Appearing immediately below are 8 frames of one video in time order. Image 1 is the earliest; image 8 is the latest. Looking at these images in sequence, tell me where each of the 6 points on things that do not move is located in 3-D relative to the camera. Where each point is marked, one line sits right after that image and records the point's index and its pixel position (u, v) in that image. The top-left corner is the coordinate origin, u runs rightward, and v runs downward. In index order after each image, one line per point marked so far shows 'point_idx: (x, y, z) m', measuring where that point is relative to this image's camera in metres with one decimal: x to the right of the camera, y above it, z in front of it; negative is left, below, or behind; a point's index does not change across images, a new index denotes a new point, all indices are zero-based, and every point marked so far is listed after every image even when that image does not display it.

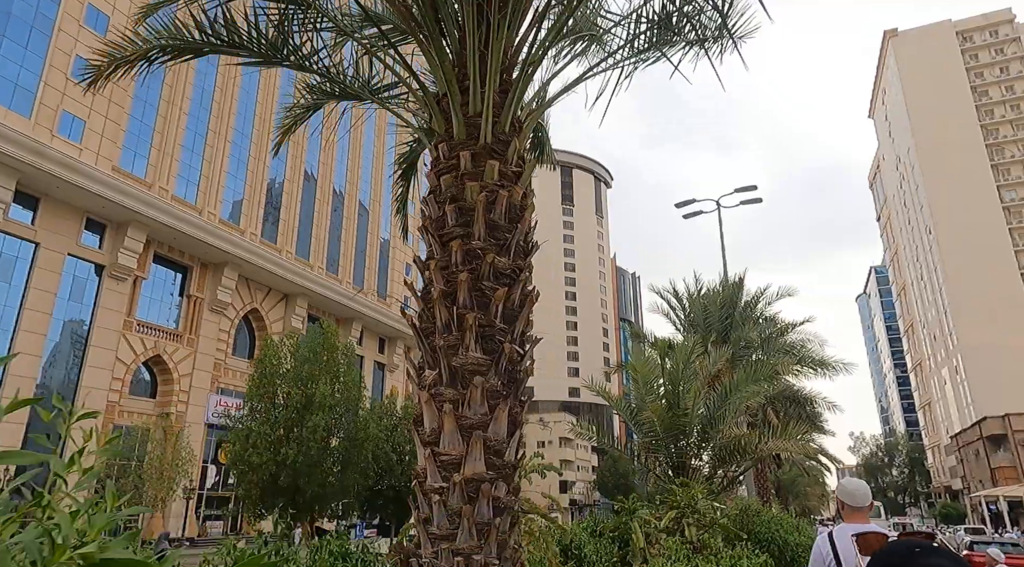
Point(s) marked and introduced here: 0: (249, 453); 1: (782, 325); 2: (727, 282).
0: (-6.2, -4.0, +17.6) m
1: (+5.1, -0.8, +14.0) m
2: (+3.9, 0.0, +13.4) m
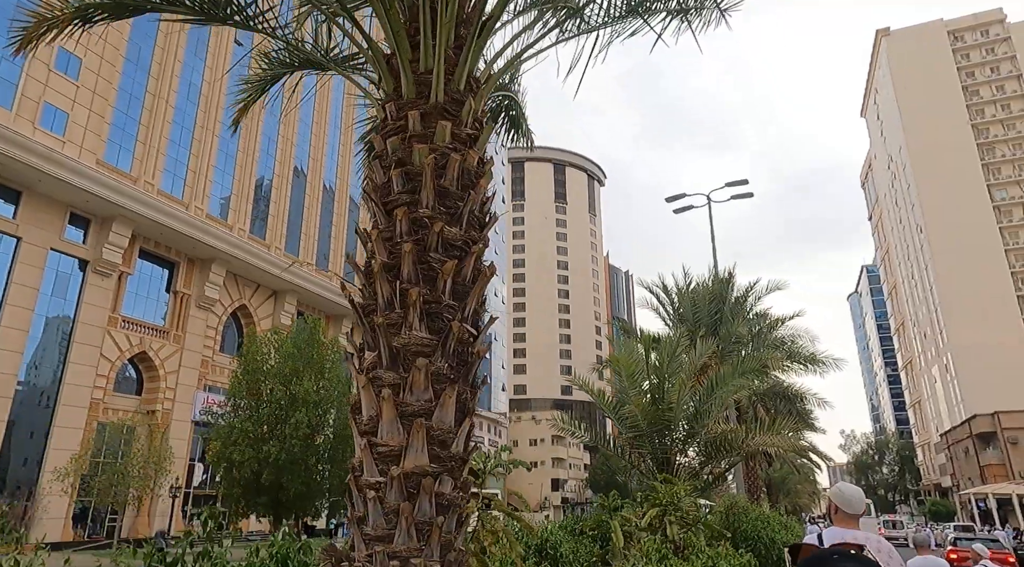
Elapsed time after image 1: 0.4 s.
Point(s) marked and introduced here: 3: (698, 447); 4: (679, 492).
0: (-6.5, -3.9, +17.3) m
1: (+4.8, -0.7, +13.8) m
2: (+3.6, +0.1, +13.2) m
3: (+2.7, -2.4, +11.0) m
4: (+1.7, -2.2, +7.9) m
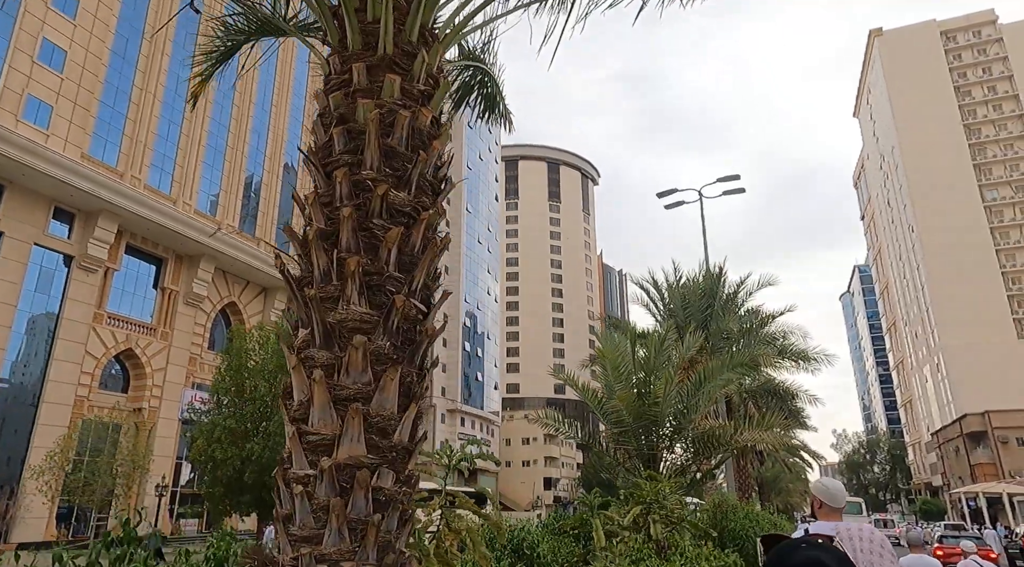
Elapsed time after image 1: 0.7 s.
0: (-6.8, -3.8, +17.0) m
1: (+4.6, -0.6, +13.7) m
2: (+3.4, +0.2, +13.0) m
3: (+2.5, -2.3, +10.8) m
4: (+1.5, -2.1, +7.7) m
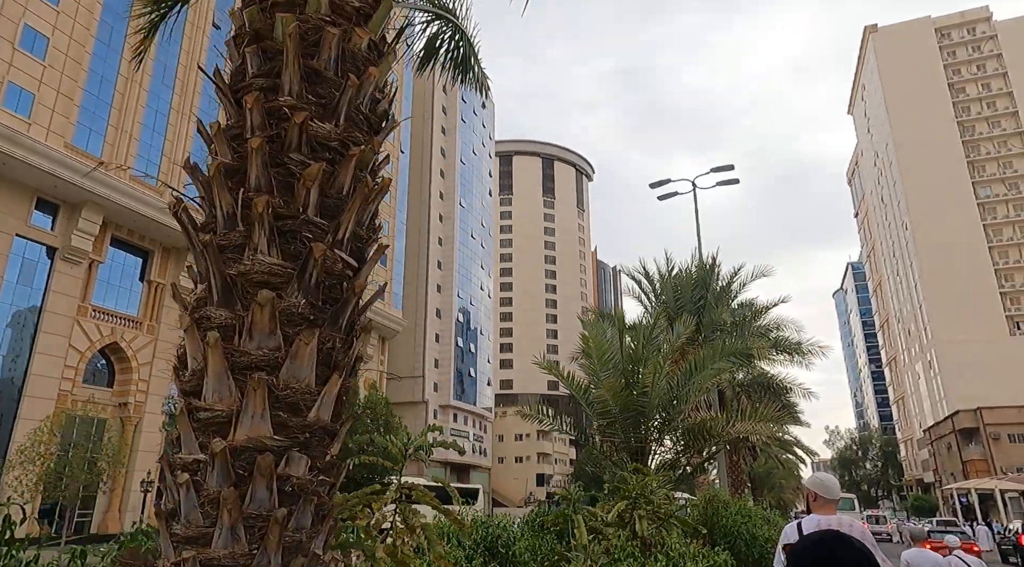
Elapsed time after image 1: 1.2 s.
0: (-7.0, -3.6, +16.7) m
1: (+4.4, -0.5, +13.4) m
2: (+3.2, +0.4, +12.7) m
3: (+2.3, -2.2, +10.5) m
4: (+1.4, -2.0, +7.4) m
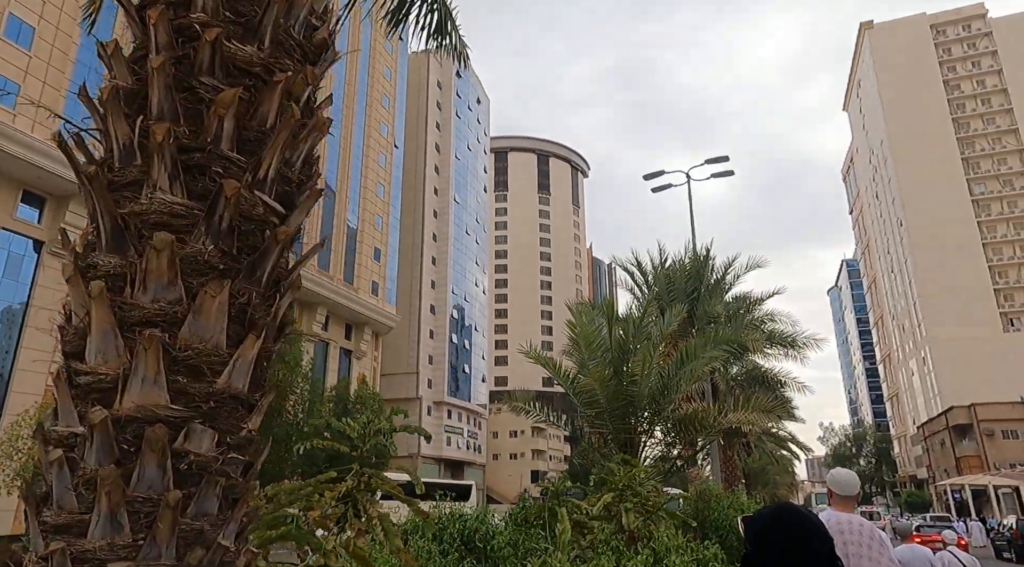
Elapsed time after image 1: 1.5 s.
0: (-7.2, -3.4, +16.4) m
1: (+4.2, -0.3, +13.2) m
2: (+3.0, +0.5, +12.5) m
3: (+2.2, -2.0, +10.3) m
4: (+1.3, -1.9, +7.2) m
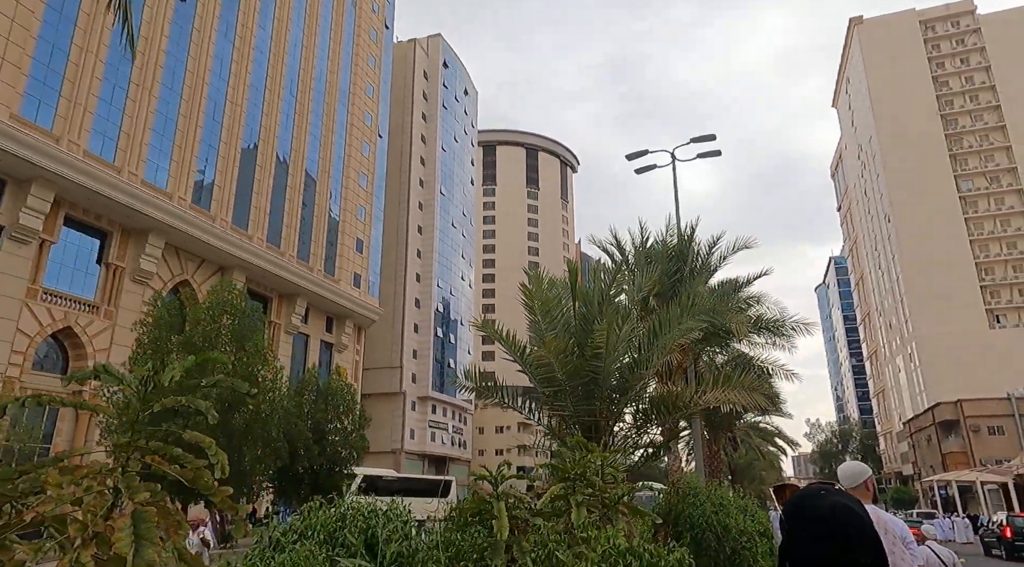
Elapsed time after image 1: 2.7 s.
0: (-7.7, -3.1, +15.5) m
1: (+3.8, 0.0, +12.5) m
2: (+2.6, +0.8, +11.8) m
3: (+1.7, -1.7, +9.6) m
4: (+0.9, -1.6, +6.4) m
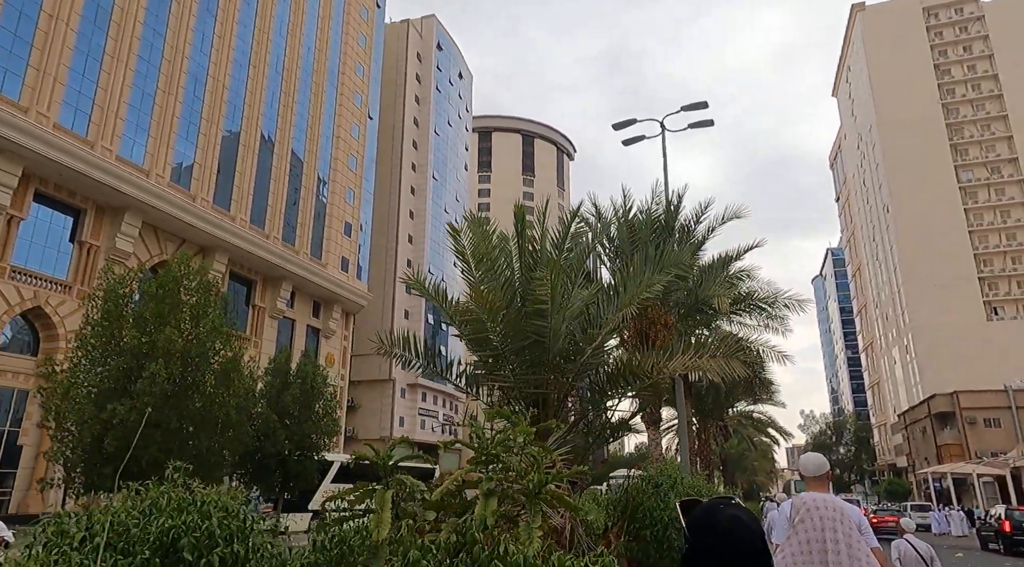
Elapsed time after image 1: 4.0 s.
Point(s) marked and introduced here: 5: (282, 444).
0: (-8.2, -2.5, +14.6) m
1: (+3.4, +0.4, +11.6) m
2: (+2.2, +1.2, +10.9) m
3: (+1.3, -1.4, +8.7) m
4: (+0.5, -1.3, +5.6) m
5: (-5.9, -4.2, +19.2) m
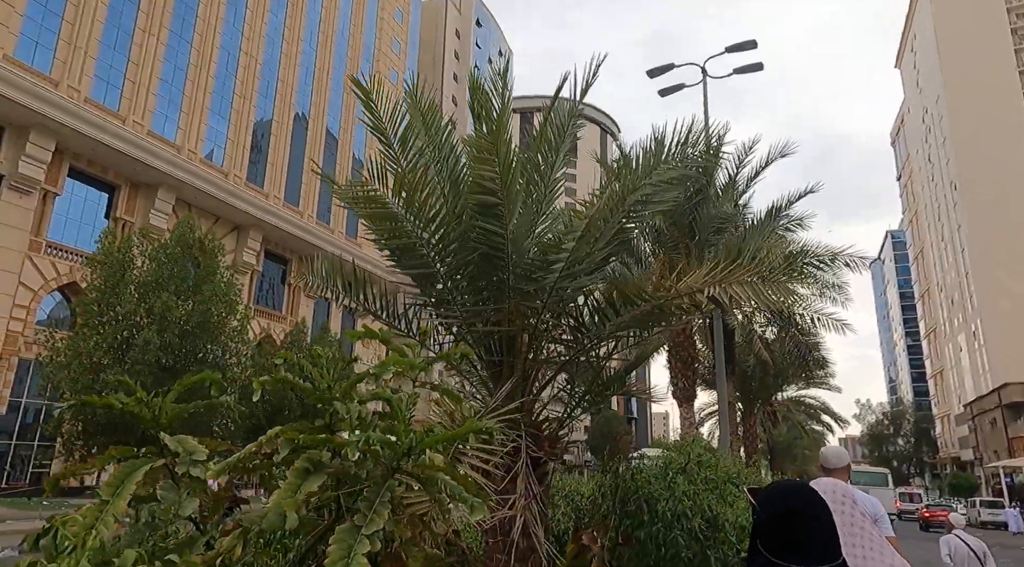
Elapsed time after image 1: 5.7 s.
0: (-7.7, -1.9, +14.0) m
1: (+3.6, +0.9, +10.1) m
2: (+2.4, +1.7, +9.5) m
3: (+1.4, -0.9, +7.4) m
4: (+0.3, -0.8, +4.3) m
5: (-5.1, -3.5, +18.4) m
